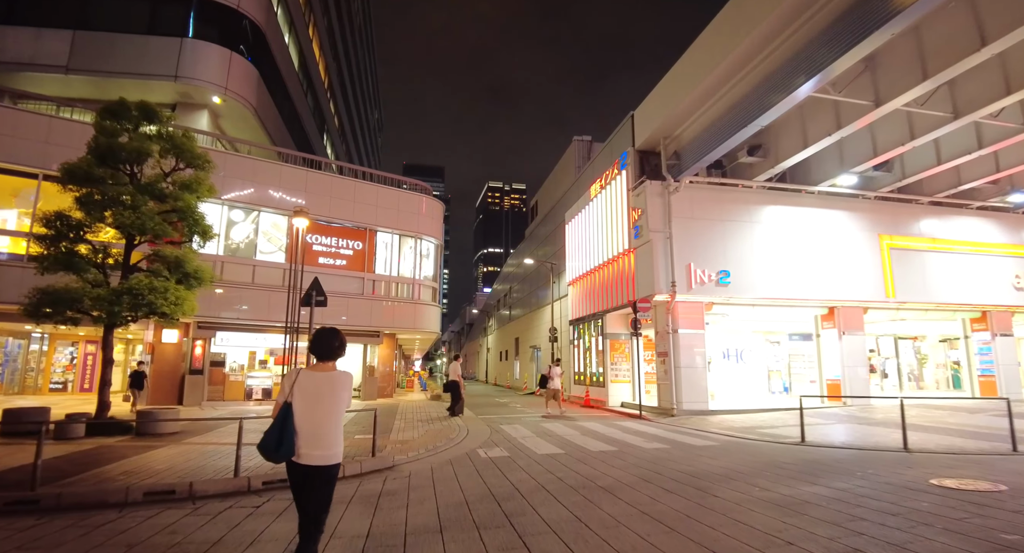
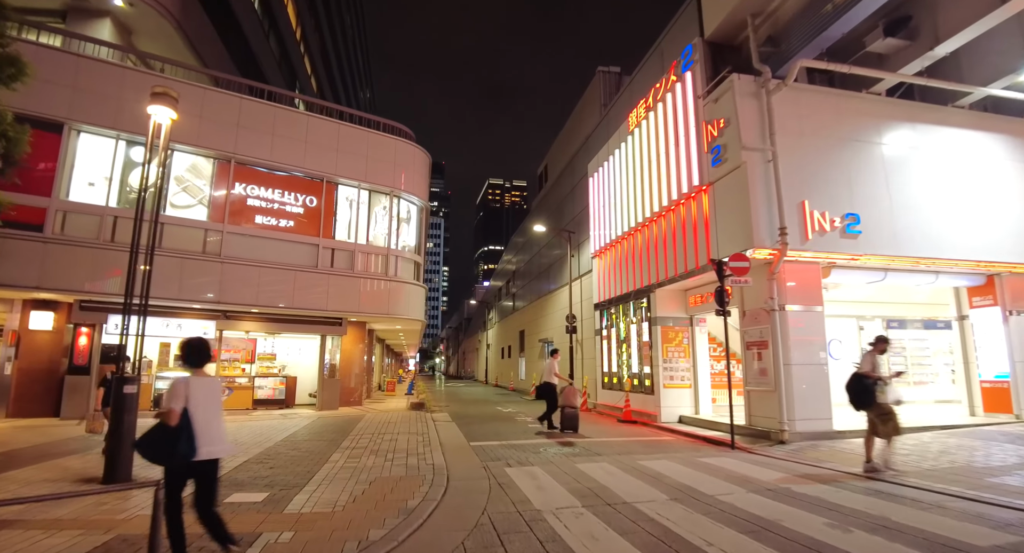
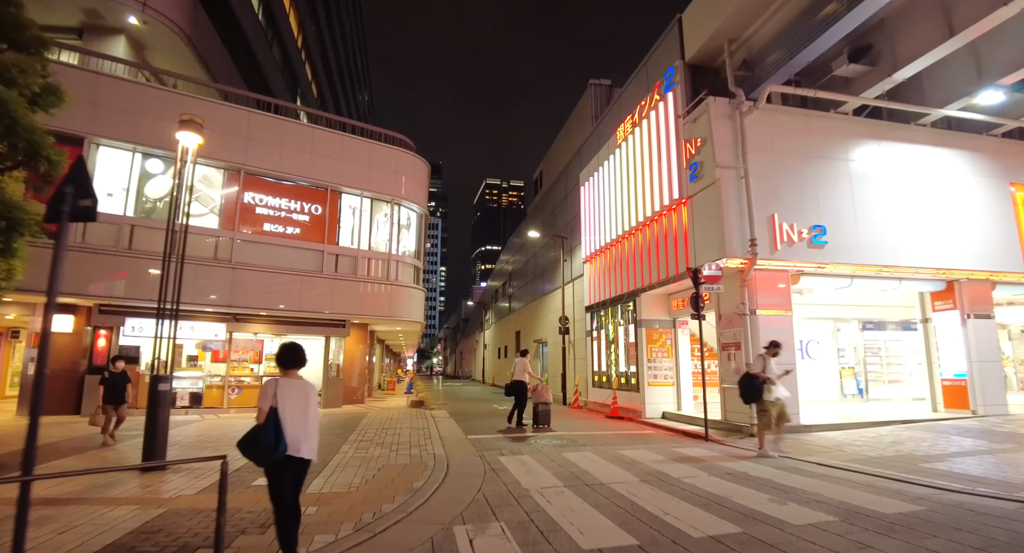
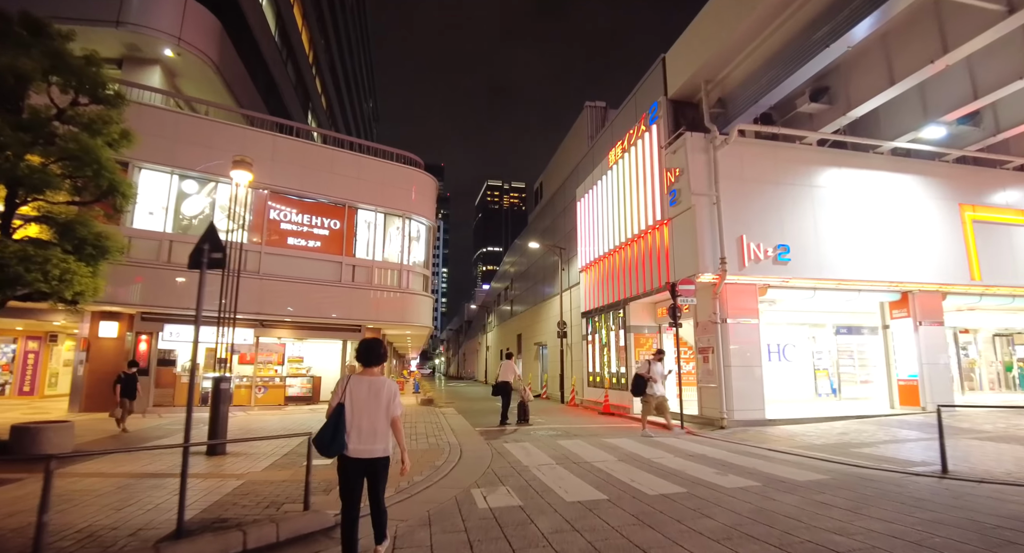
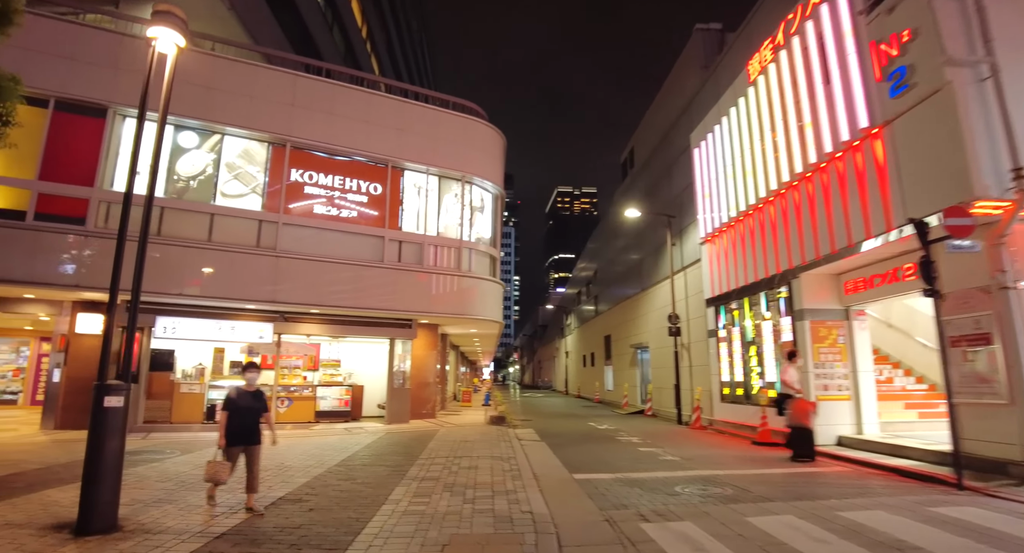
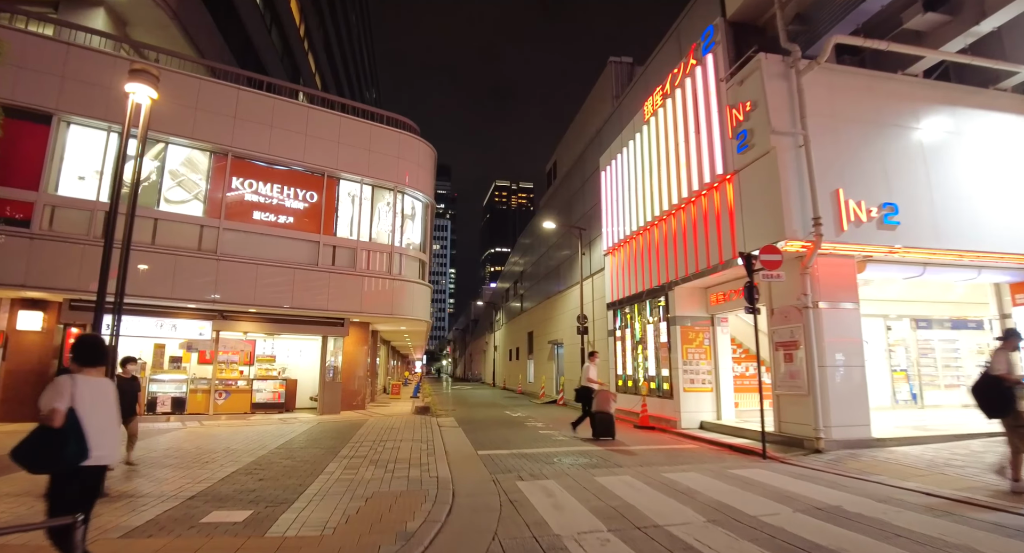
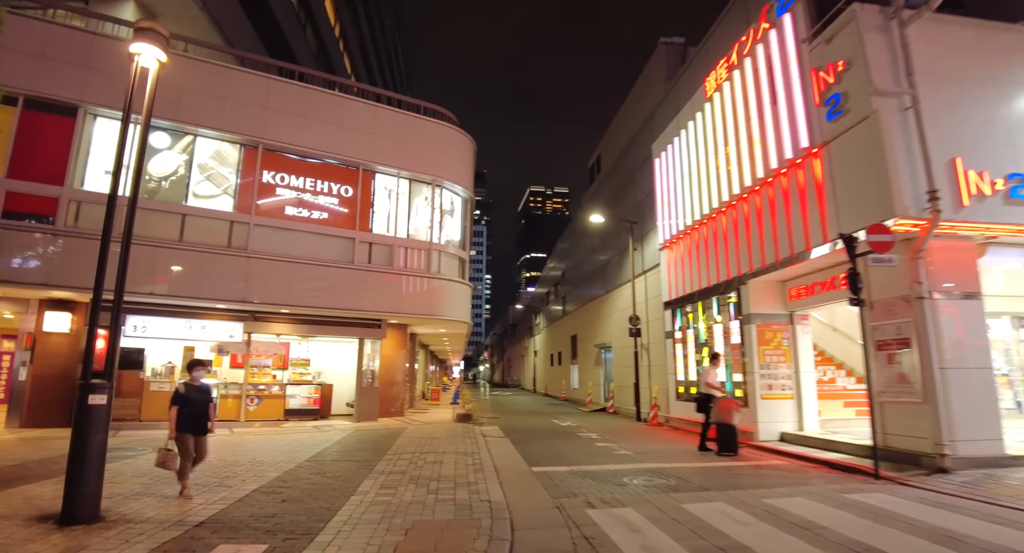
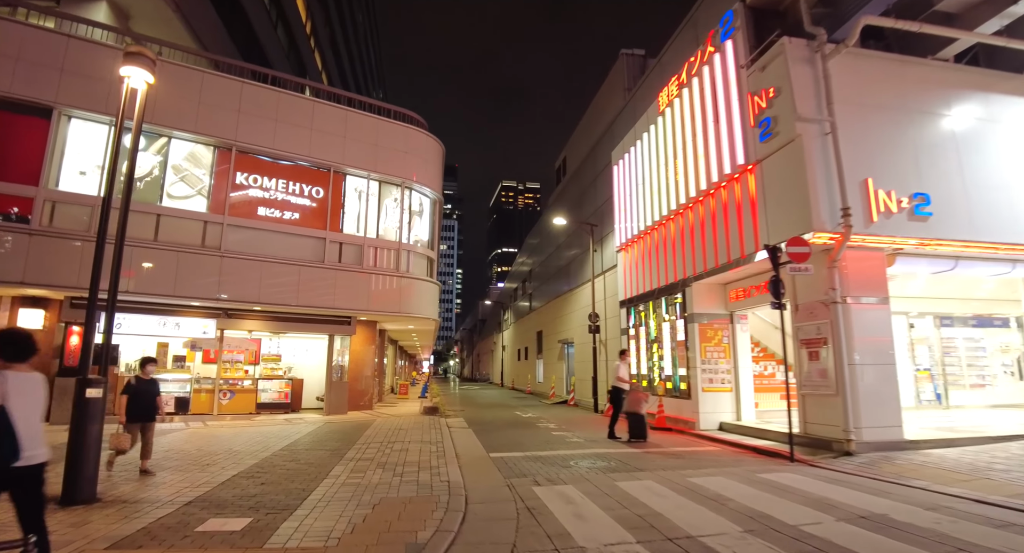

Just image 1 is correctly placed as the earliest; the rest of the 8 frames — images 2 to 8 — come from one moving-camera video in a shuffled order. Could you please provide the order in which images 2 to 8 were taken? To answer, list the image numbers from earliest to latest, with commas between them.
4, 3, 2, 6, 8, 7, 5
